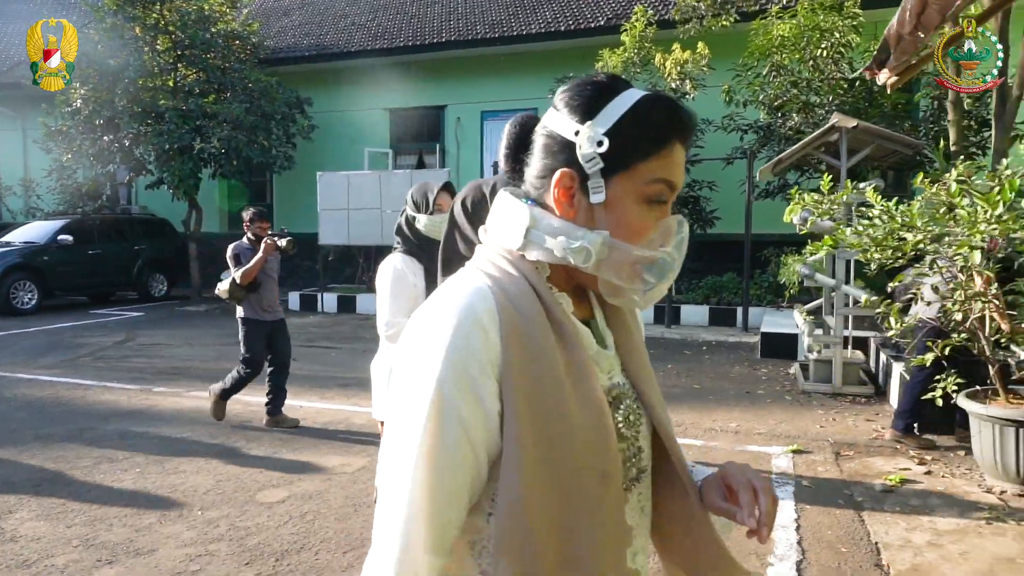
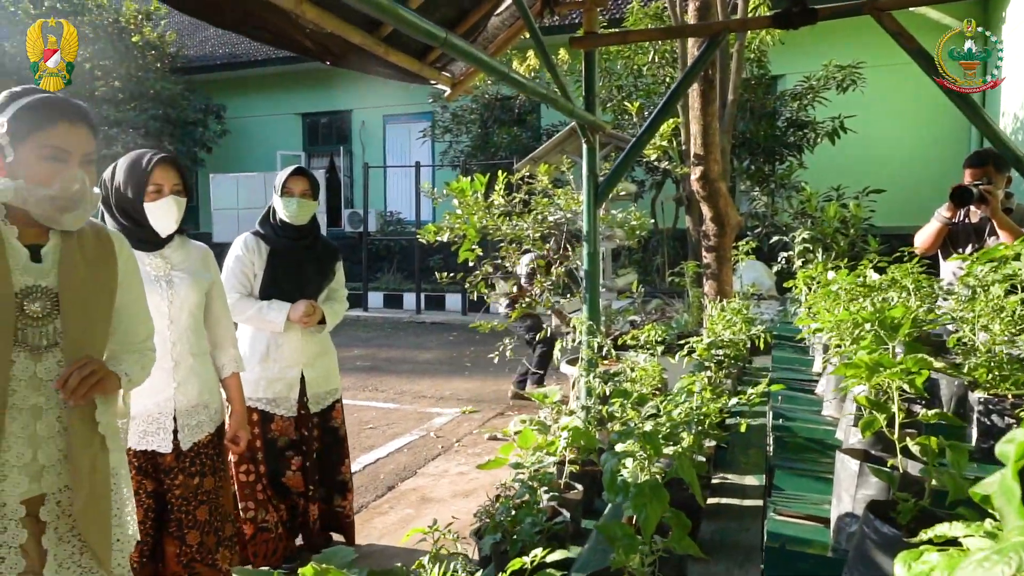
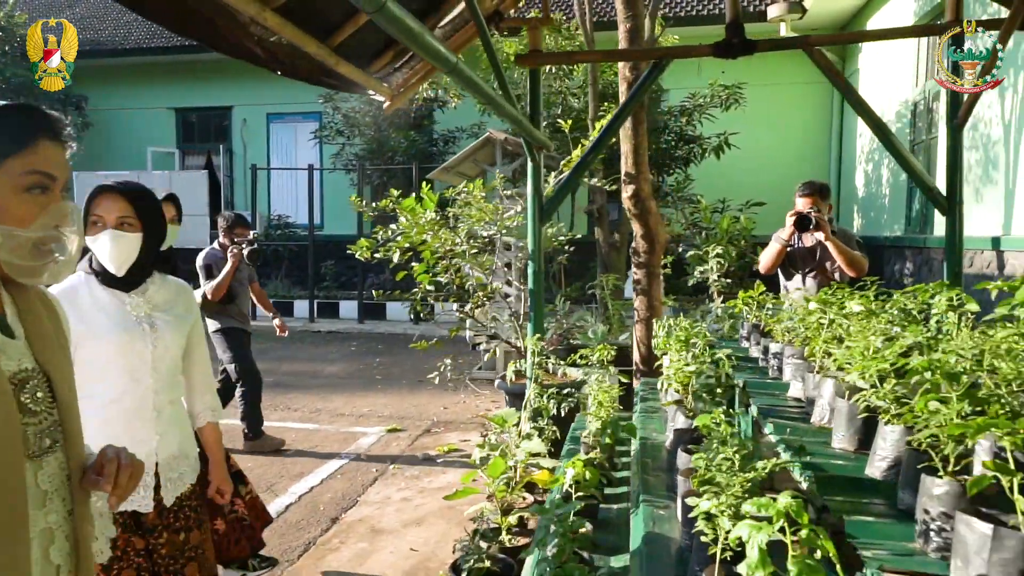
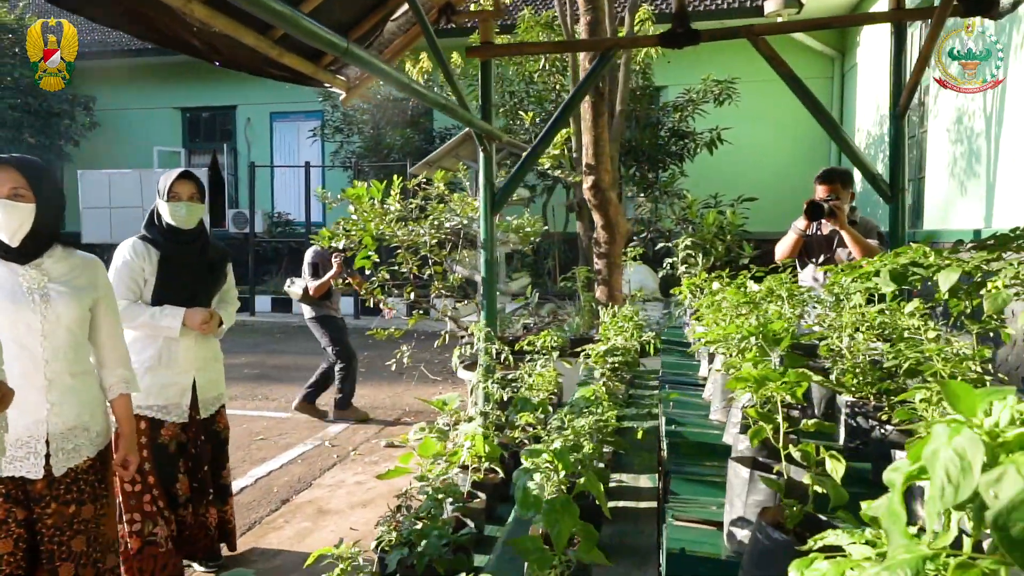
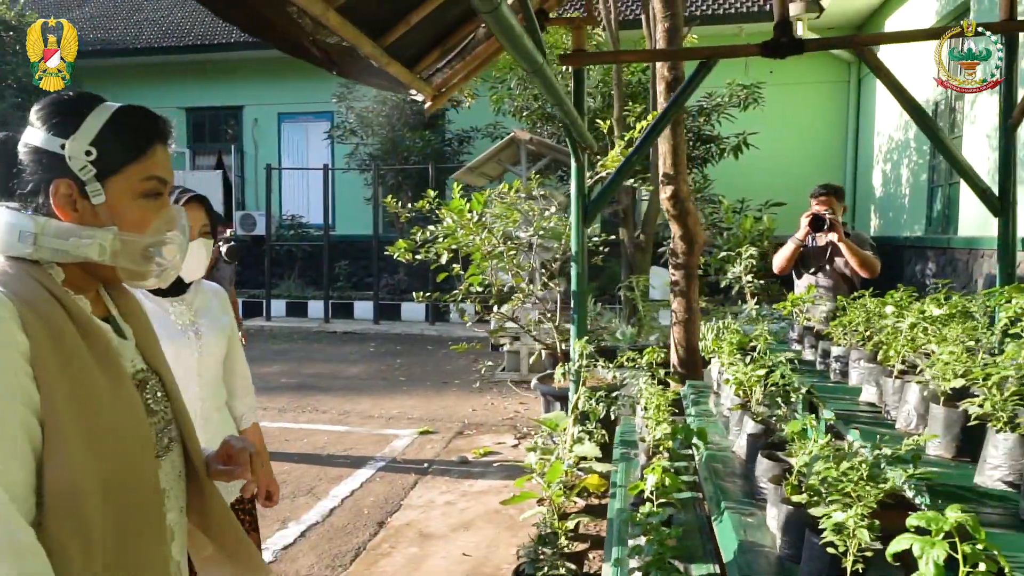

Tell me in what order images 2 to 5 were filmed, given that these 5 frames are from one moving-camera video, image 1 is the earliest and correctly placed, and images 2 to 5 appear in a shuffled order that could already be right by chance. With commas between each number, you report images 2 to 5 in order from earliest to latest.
5, 3, 4, 2
